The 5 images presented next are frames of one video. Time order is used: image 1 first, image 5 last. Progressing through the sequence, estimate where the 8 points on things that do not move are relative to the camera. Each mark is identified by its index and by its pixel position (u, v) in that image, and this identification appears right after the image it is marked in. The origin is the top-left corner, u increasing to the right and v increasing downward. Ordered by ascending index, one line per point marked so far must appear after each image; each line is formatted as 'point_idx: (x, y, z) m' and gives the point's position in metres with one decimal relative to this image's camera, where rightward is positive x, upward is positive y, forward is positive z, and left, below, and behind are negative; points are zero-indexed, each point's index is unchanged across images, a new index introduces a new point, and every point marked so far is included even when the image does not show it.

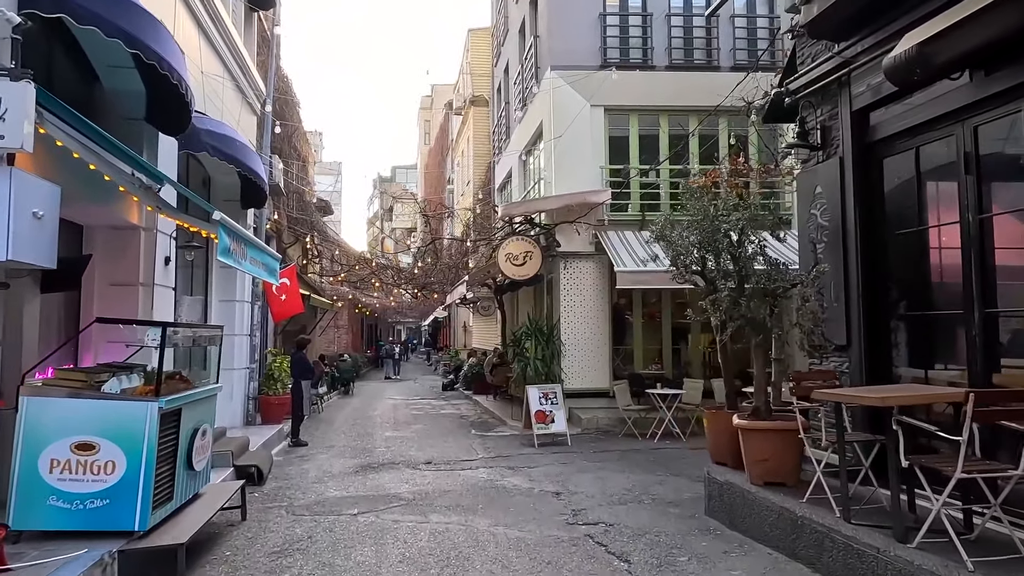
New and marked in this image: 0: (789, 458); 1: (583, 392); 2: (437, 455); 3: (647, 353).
0: (+2.3, -1.4, +5.7) m
1: (+1.5, -2.1, +13.6) m
2: (-1.2, -2.7, +10.6) m
3: (+2.8, -1.4, +14.1) m
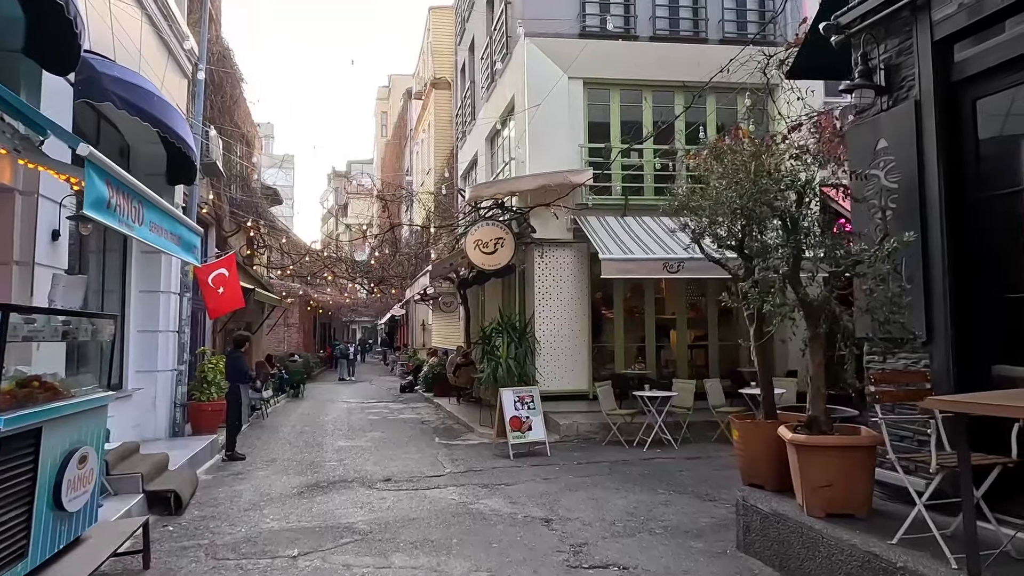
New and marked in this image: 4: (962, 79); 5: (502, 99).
0: (+2.3, -1.3, +4.4) m
1: (+0.9, -2.0, +12.2) m
2: (-1.6, -2.5, +9.1) m
3: (+2.2, -1.2, +12.8) m
4: (+3.1, +1.4, +4.6) m
5: (-0.2, +4.0, +14.2) m
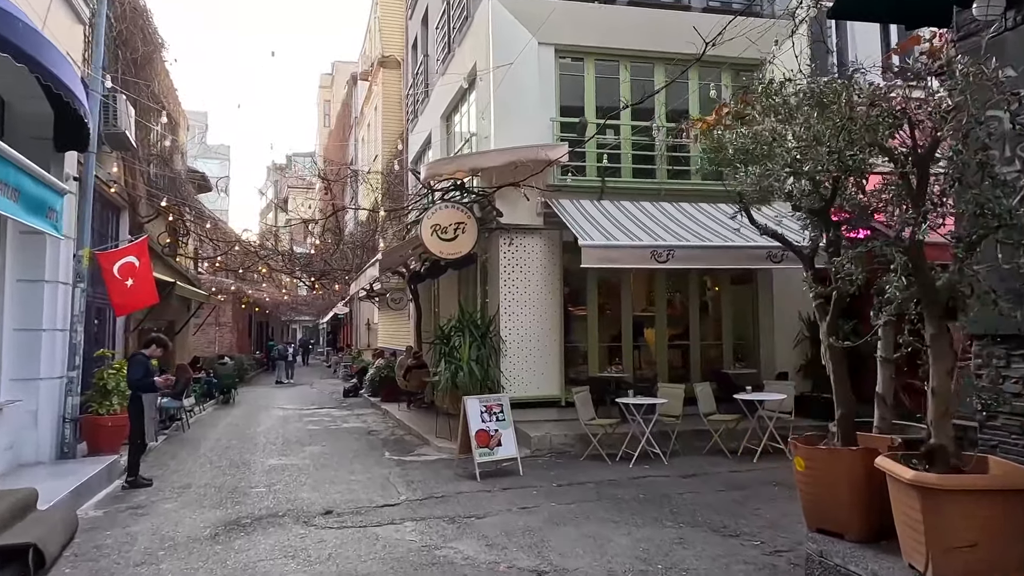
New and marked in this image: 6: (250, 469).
0: (+2.3, -1.2, +3.1) m
1: (+0.3, -1.8, +10.8) m
2: (-1.9, -2.4, +7.5) m
3: (+1.6, -1.1, +11.5) m
4: (+3.1, +1.5, +3.3) m
5: (-1.0, +4.1, +12.6) m
6: (-3.7, -2.6, +9.5) m
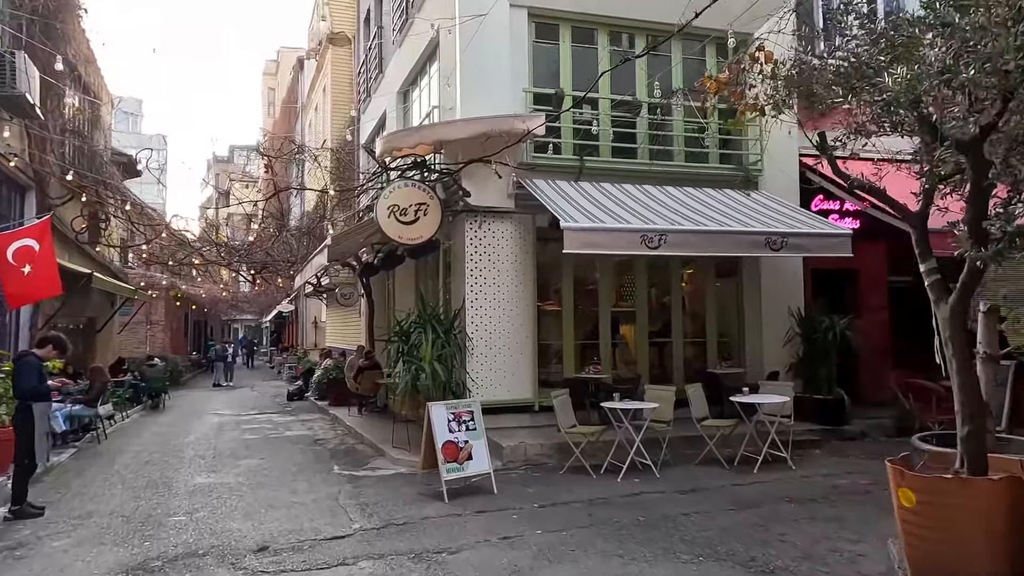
0: (+2.4, -1.0, +2.1) m
1: (-0.2, -1.7, +9.6) m
2: (-2.1, -2.2, +6.1) m
3: (+1.0, -1.0, +10.4) m
4: (+3.2, +1.7, +2.3) m
5: (-1.6, +4.3, +11.3) m
6: (-4.1, -2.4, +8.0) m
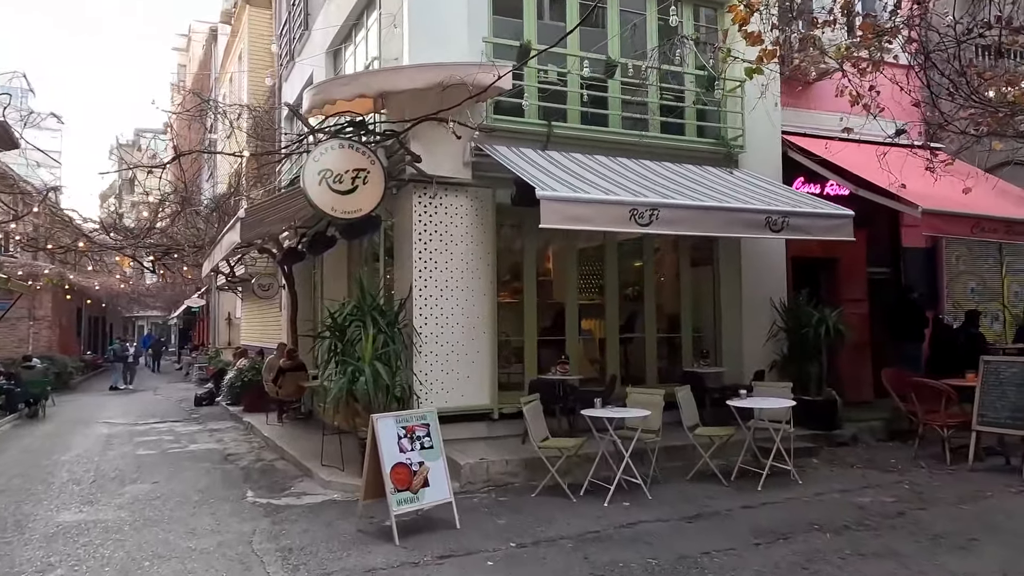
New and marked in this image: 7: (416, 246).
0: (+2.7, -0.9, +0.9) m
1: (-0.7, -1.5, +8.1) m
2: (-2.3, -2.0, +4.4) m
3: (+0.4, -0.8, +9.0) m
4: (+3.5, +1.8, +1.2) m
5: (-2.2, +4.5, +9.6) m
6: (-4.4, -2.2, +6.1) m
7: (-1.1, +0.5, +7.9) m
